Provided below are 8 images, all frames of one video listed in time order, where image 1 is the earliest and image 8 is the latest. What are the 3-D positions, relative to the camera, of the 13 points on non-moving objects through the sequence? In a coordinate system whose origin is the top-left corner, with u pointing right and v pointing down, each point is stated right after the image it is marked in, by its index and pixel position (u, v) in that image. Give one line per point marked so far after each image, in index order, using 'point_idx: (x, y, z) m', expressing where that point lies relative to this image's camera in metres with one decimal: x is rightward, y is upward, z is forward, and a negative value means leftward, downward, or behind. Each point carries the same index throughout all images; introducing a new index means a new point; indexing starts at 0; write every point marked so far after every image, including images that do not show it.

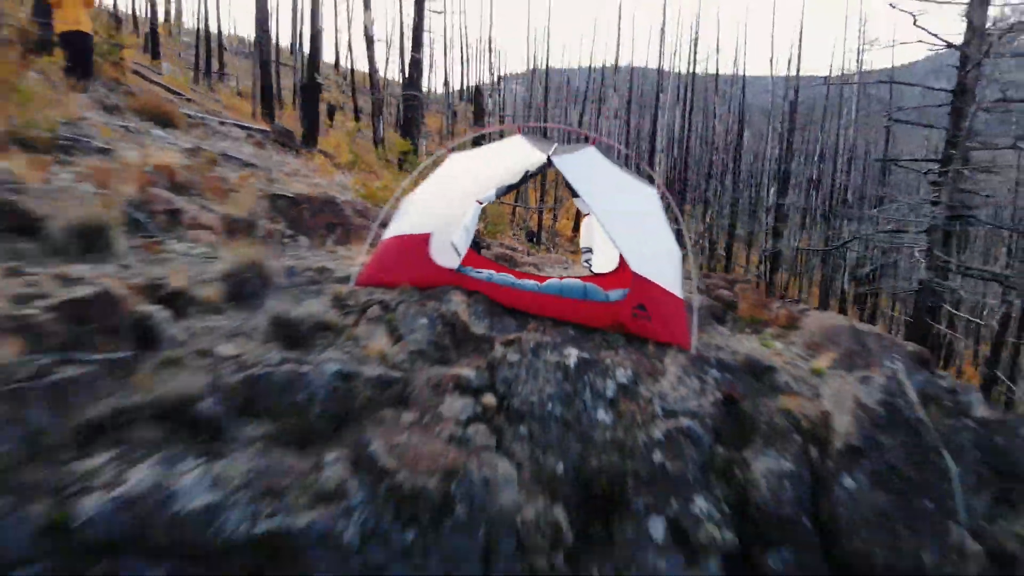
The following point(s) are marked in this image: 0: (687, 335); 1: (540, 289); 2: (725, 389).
0: (+2.1, -0.4, +2.0) m
1: (+0.4, 0.0, +2.0) m
2: (+2.3, -1.0, +1.8) m
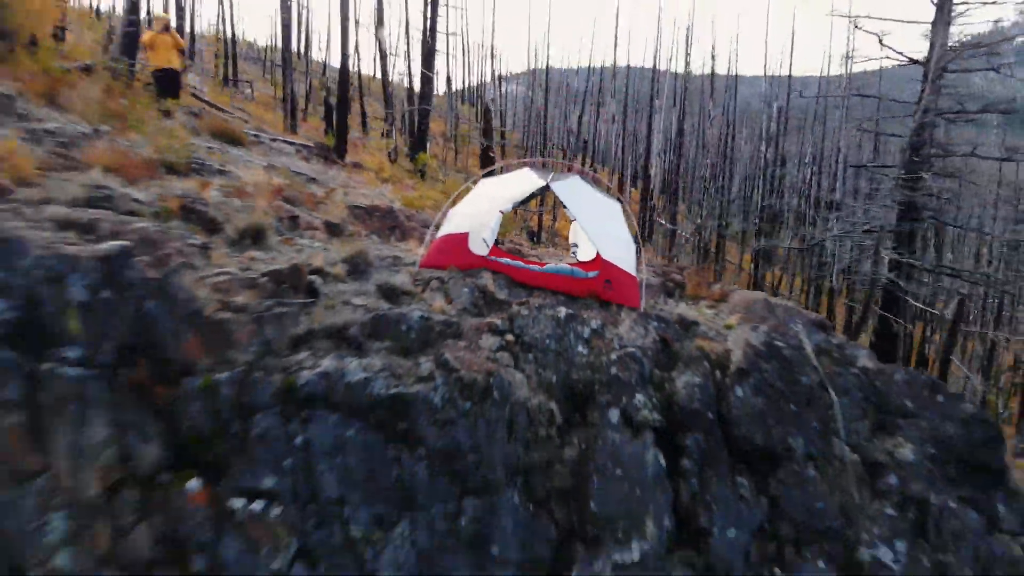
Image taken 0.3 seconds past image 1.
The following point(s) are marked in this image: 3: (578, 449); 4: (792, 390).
0: (+2.2, -0.2, +2.8) m
1: (+0.6, +0.3, +2.8) m
2: (+2.5, -0.7, +2.6) m
3: (+1.0, -2.2, +2.4) m
4: (+4.6, -1.6, +2.8) m
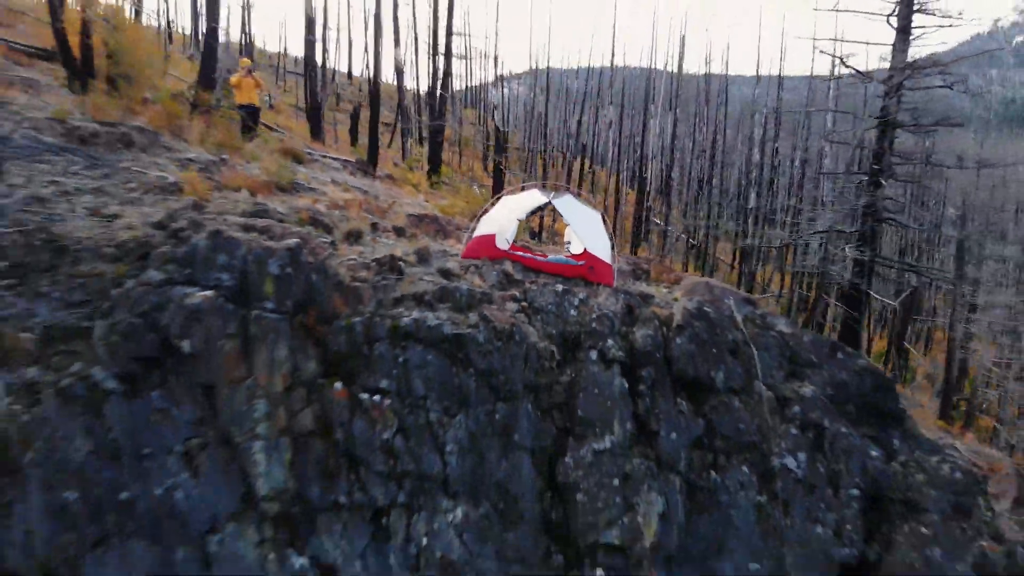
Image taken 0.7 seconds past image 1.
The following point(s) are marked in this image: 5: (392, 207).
0: (+2.5, +0.2, +4.0) m
1: (+0.9, +0.7, +3.9) m
2: (+2.8, -0.3, +3.8) m
3: (+1.3, -1.9, +3.5) m
4: (+4.9, -1.3, +3.9) m
5: (-3.6, +2.3, +4.8) m
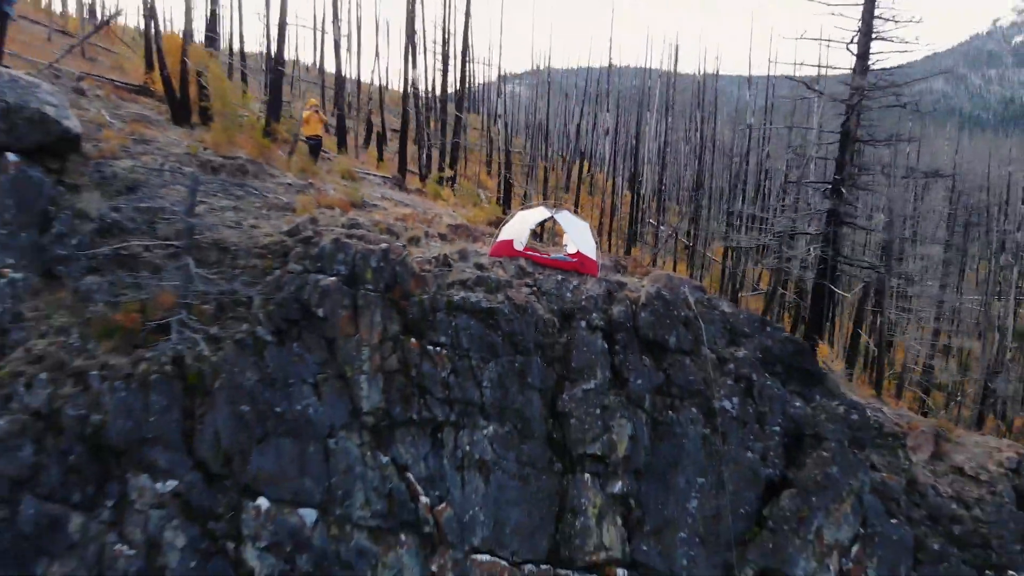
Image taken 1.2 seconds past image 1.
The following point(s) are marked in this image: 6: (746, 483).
0: (+3.0, +0.6, +5.4) m
1: (+1.3, +1.1, +5.3) m
2: (+3.2, 0.0, +5.2) m
3: (+1.7, -1.5, +5.0) m
4: (+5.3, -0.9, +5.3) m
5: (-3.1, +2.7, +6.3) m
6: (+8.2, -6.8, +5.4) m
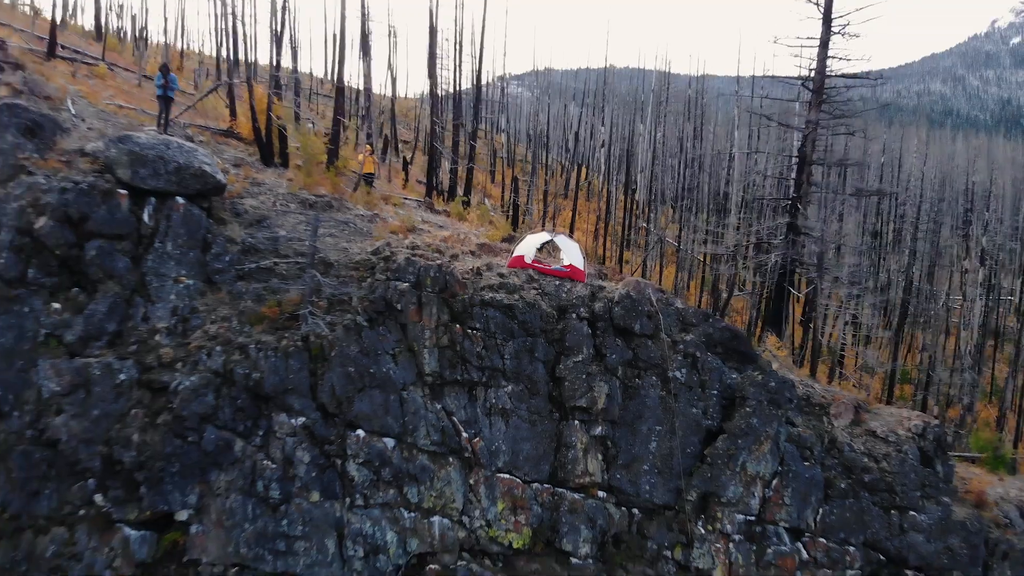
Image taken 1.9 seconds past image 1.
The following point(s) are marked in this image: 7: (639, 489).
0: (+3.5, +0.5, +7.5) m
1: (+1.8, +0.9, +7.4) m
2: (+3.7, -0.1, +7.3) m
3: (+2.3, -1.6, +7.0) m
4: (+5.9, -1.0, +7.4) m
5: (-2.6, +2.5, +8.3) m
6: (+8.7, -6.9, +7.5) m
7: (+6.0, -9.5, +7.4) m
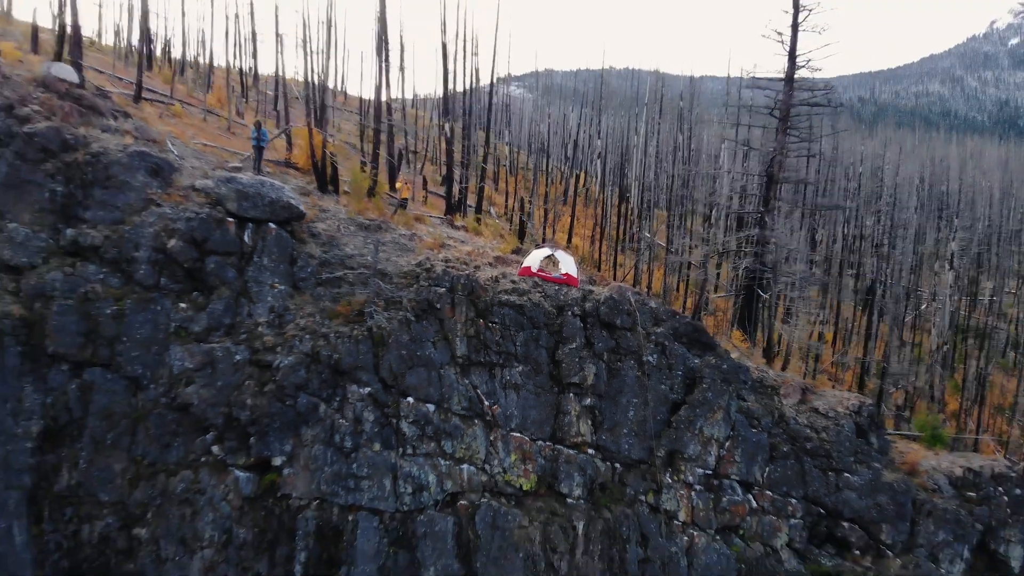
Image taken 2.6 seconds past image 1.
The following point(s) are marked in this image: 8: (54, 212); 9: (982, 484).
0: (+4.1, +0.2, +9.7) m
1: (+2.4, +0.7, +9.6) m
2: (+4.3, -0.3, +9.5) m
3: (+2.8, -1.8, +9.2) m
4: (+6.4, -1.2, +9.6) m
5: (-2.0, +2.3, +10.5) m
6: (+9.3, -7.1, +9.7) m
7: (+6.6, -9.7, +9.5) m
8: (-25.5, +4.2, +8.8) m
9: (+44.7, -18.6, +14.8) m
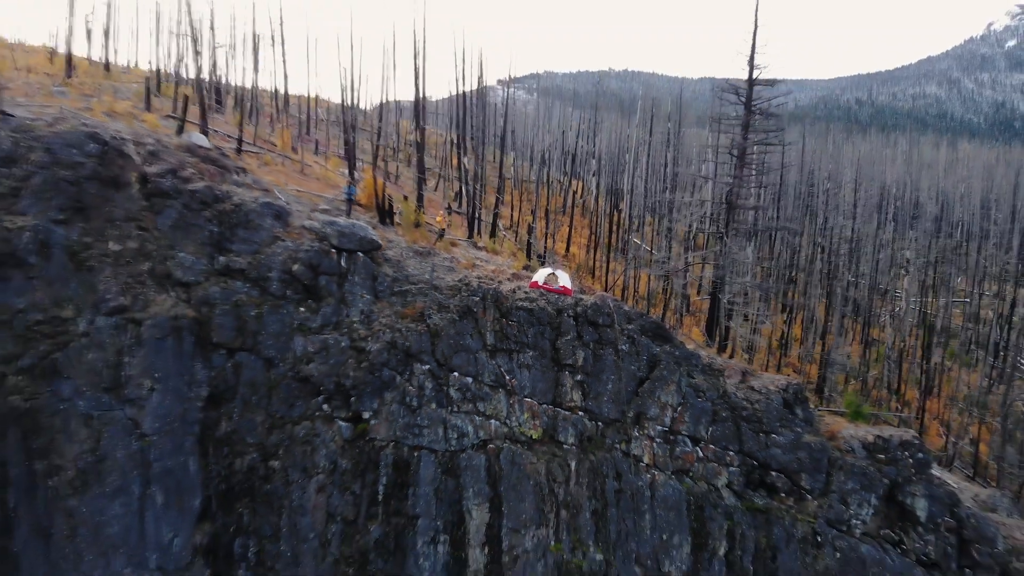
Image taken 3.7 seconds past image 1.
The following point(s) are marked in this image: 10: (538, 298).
0: (+5.2, -0.5, +13.6) m
1: (+3.5, 0.0, +13.6) m
2: (+5.4, -1.1, +13.5) m
3: (+4.0, -2.6, +13.2) m
4: (+7.5, -2.0, +13.6) m
5: (-0.9, +1.6, +14.4) m
6: (+10.4, -7.9, +13.7) m
7: (+7.7, -10.5, +13.5) m
8: (-24.3, +3.5, +12.6) m
9: (+45.8, -19.4, +18.8) m
10: (+2.3, -0.9, +13.5) m
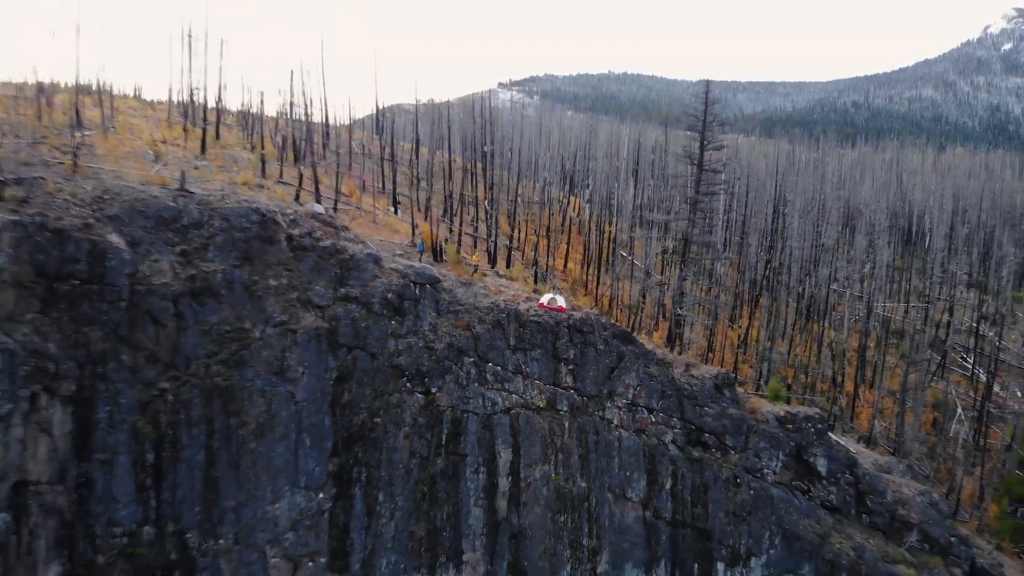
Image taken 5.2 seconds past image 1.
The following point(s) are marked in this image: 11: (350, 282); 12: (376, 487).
0: (+7.1, -3.2, +20.8) m
1: (+5.4, -2.7, +20.7) m
2: (+7.3, -3.7, +20.6) m
3: (+5.8, -5.3, +20.3) m
4: (+9.4, -4.7, +20.7) m
5: (+1.0, -1.1, +21.6) m
6: (+12.3, -10.5, +20.8) m
7: (+9.6, -13.2, +20.6) m
8: (-22.4, +0.8, +19.7) m
9: (+47.7, -22.1, +26.0) m
10: (+4.2, -3.5, +20.7) m
11: (-20.4, +0.7, +19.6) m
12: (-16.5, -24.2, +18.9) m
